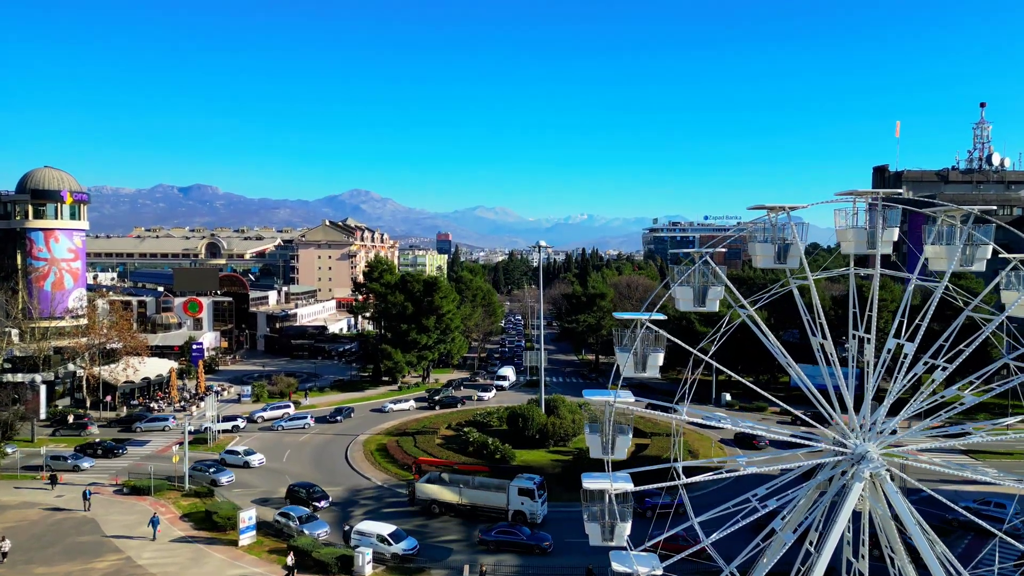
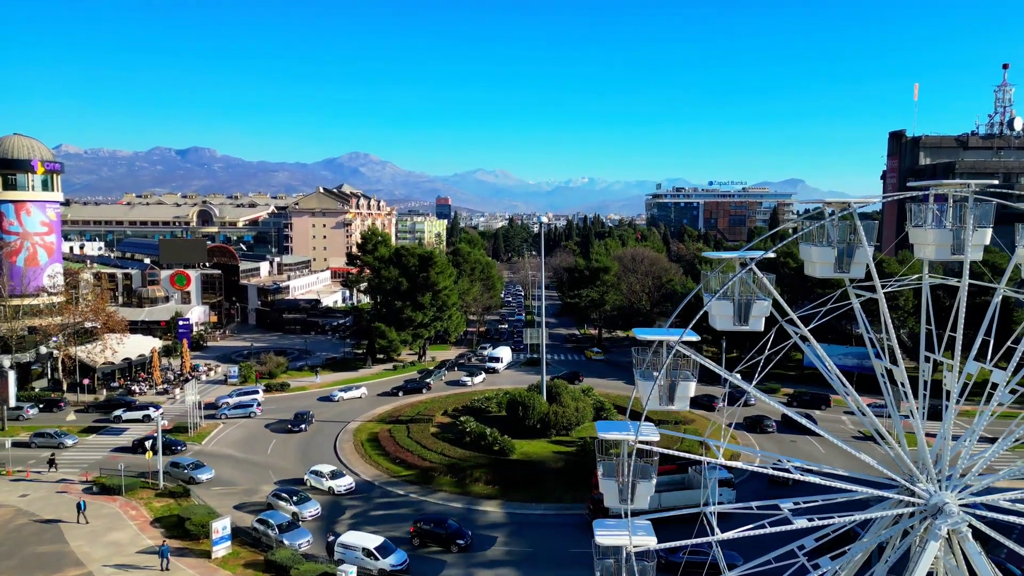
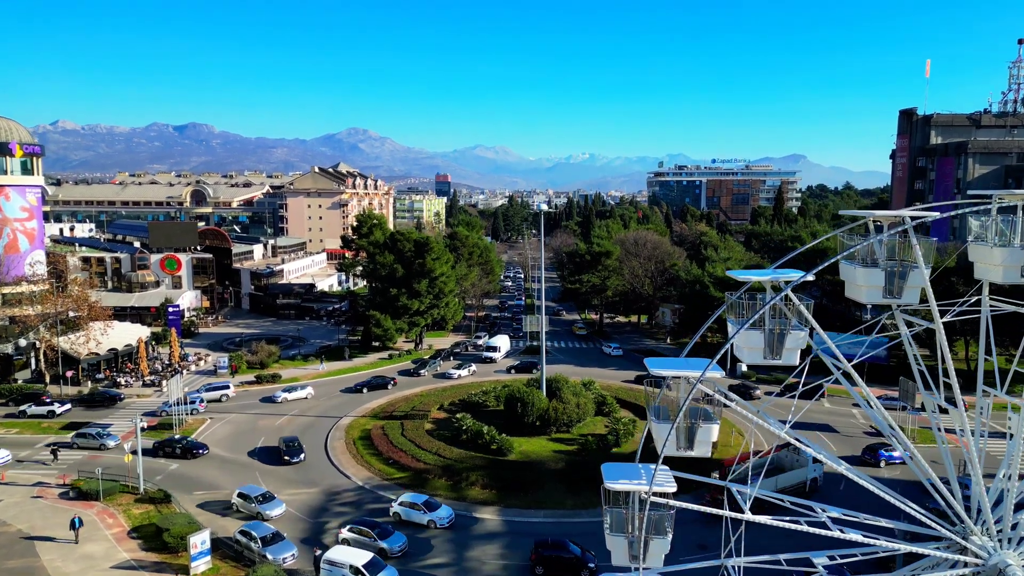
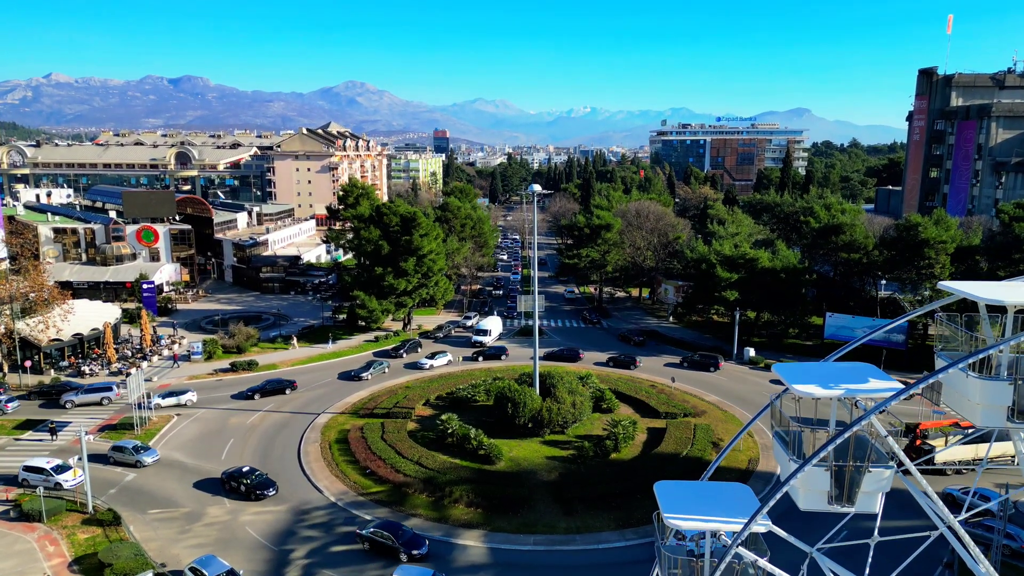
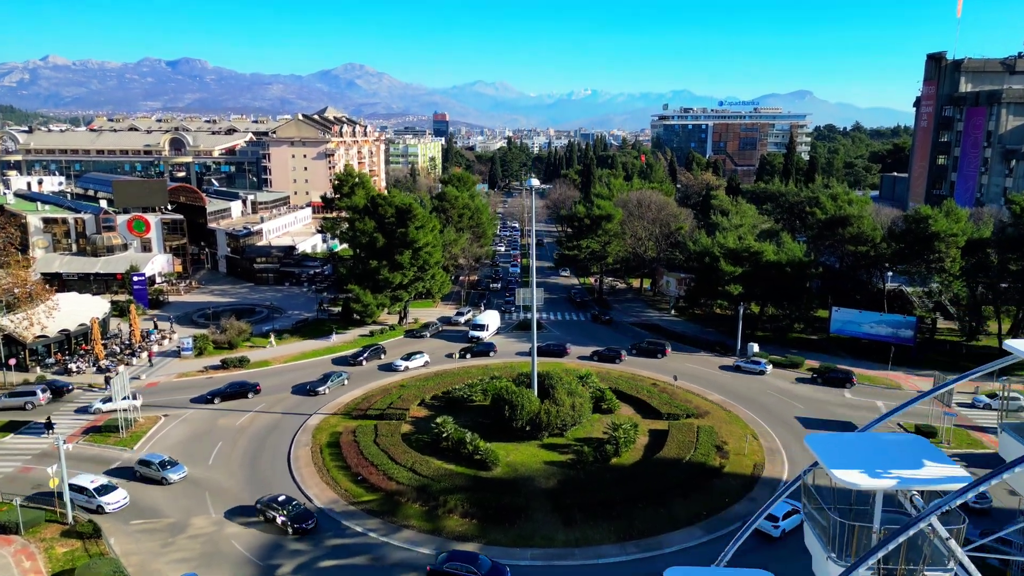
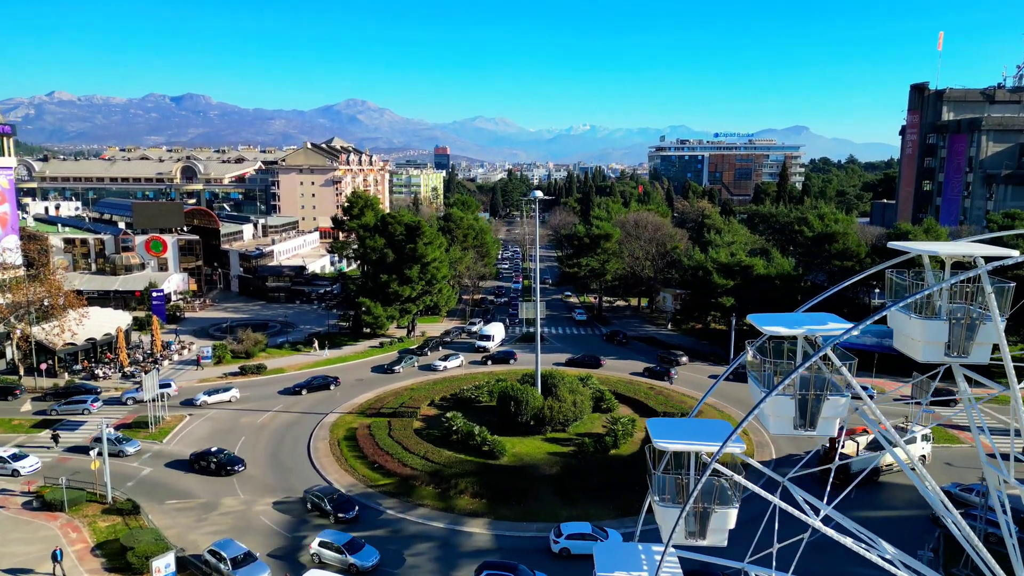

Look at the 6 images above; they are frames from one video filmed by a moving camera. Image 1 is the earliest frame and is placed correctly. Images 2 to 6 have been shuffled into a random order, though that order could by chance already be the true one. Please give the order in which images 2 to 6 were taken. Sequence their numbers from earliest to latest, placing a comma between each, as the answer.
2, 3, 6, 4, 5
